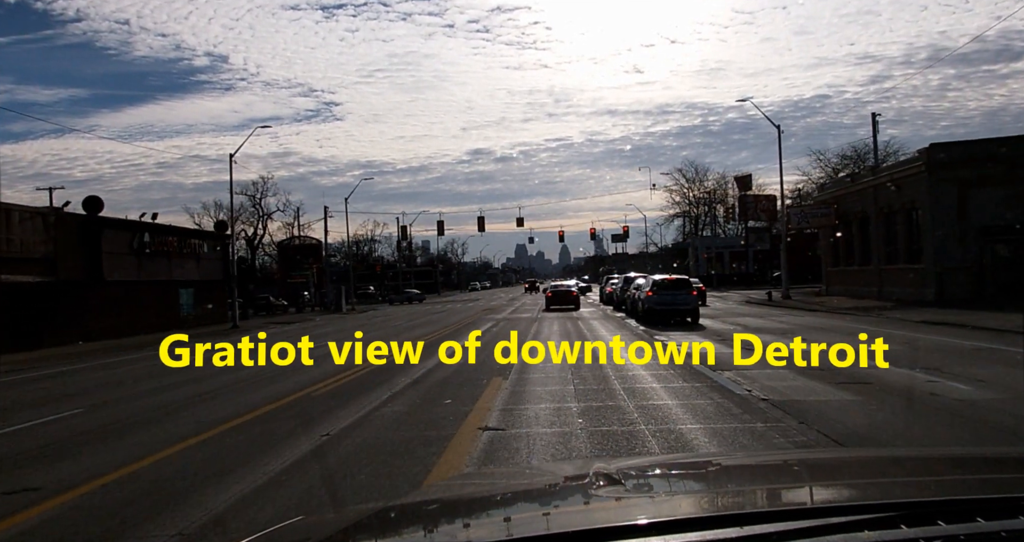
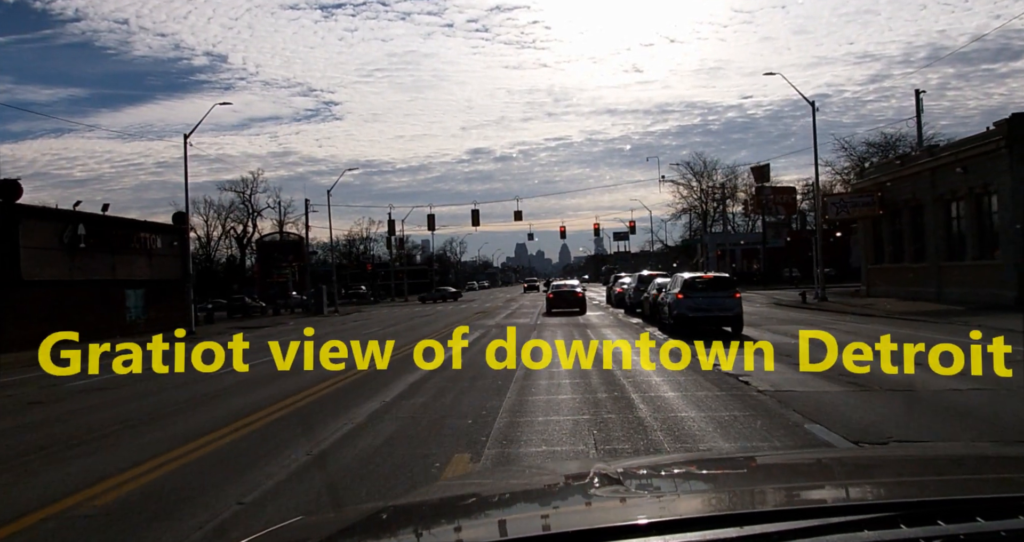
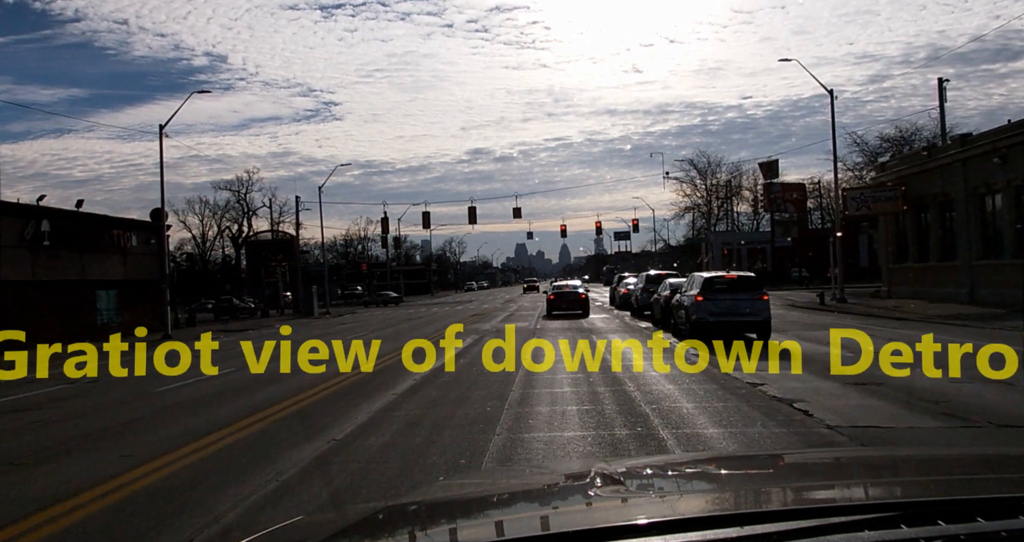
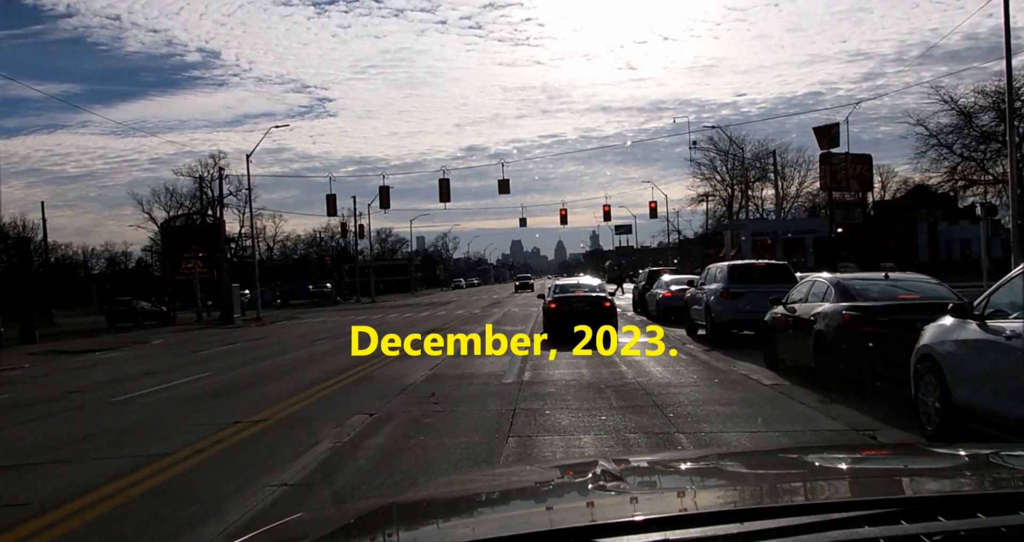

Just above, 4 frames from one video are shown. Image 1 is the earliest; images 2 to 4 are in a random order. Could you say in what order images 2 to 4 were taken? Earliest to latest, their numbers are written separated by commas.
2, 3, 4
